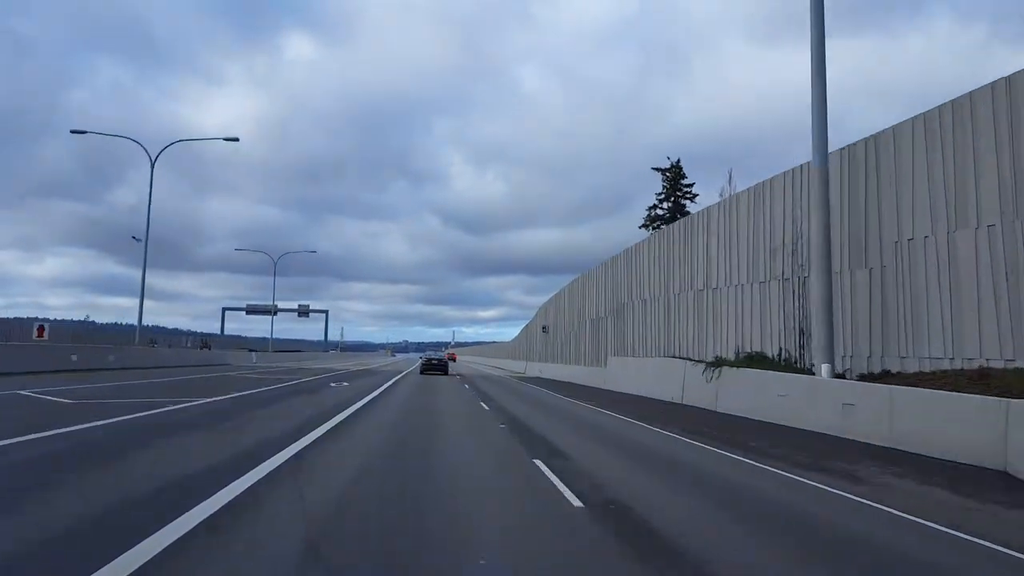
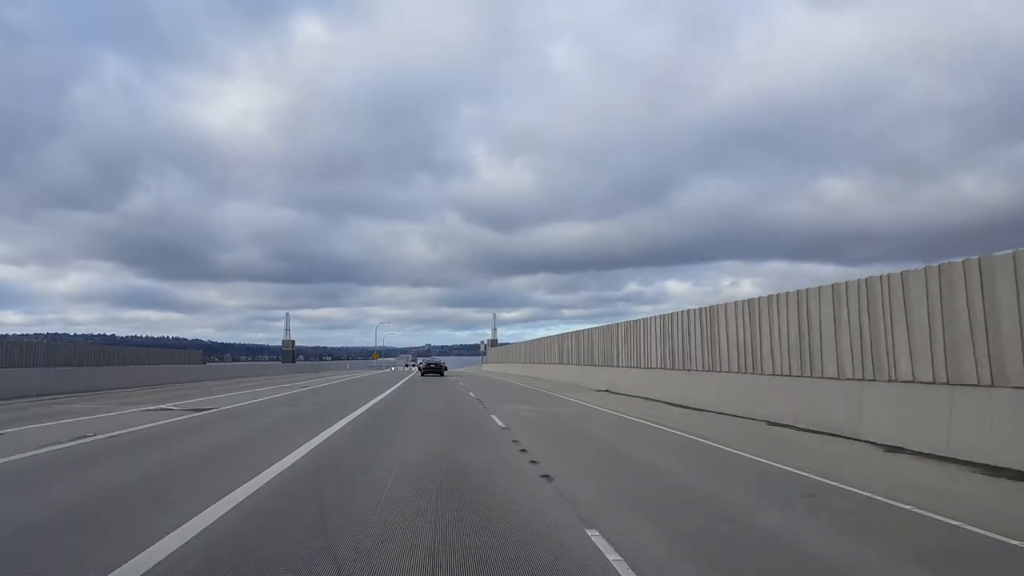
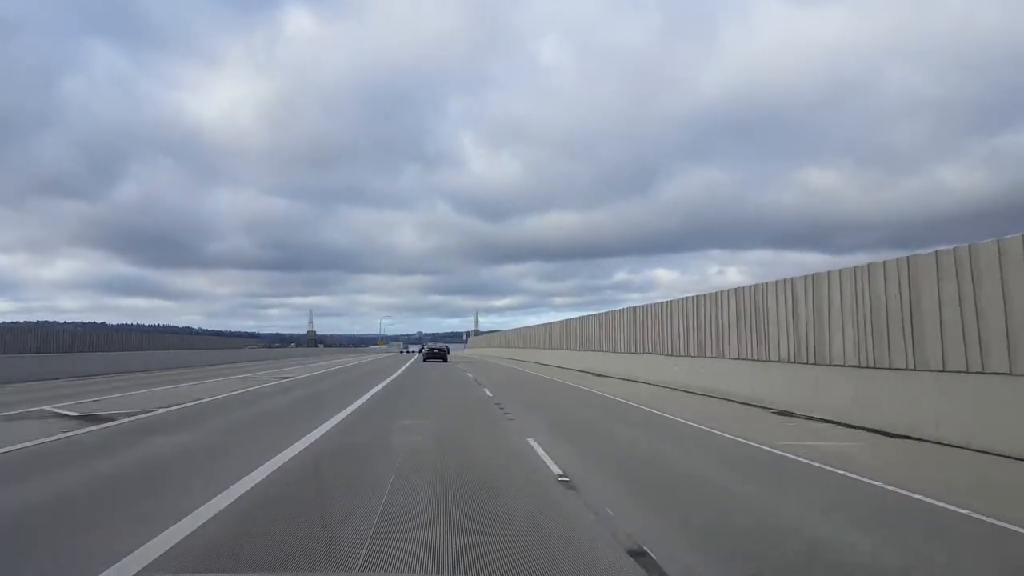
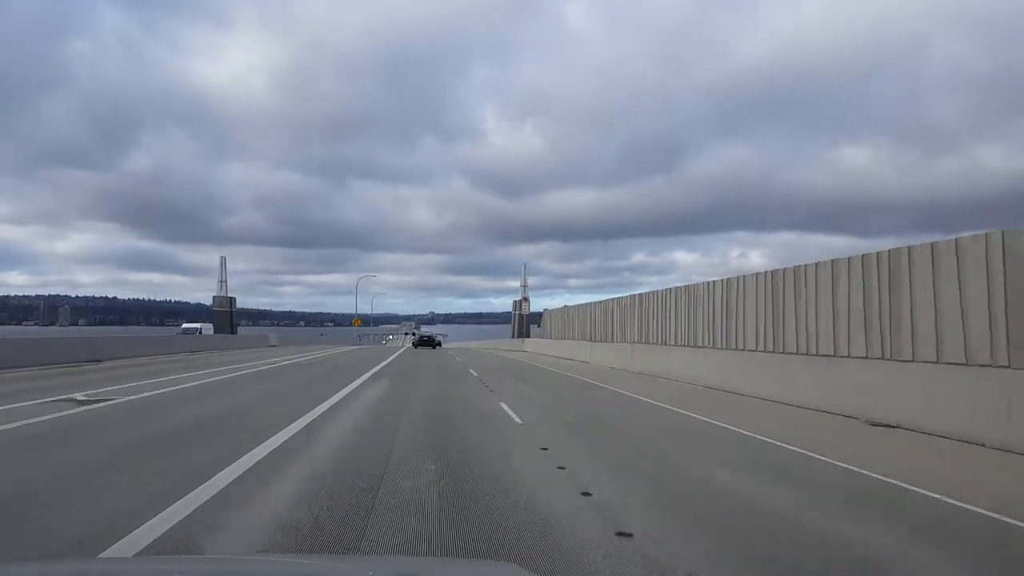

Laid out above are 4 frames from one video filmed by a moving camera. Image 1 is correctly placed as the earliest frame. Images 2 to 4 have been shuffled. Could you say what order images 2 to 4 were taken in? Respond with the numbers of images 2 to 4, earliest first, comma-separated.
3, 2, 4
